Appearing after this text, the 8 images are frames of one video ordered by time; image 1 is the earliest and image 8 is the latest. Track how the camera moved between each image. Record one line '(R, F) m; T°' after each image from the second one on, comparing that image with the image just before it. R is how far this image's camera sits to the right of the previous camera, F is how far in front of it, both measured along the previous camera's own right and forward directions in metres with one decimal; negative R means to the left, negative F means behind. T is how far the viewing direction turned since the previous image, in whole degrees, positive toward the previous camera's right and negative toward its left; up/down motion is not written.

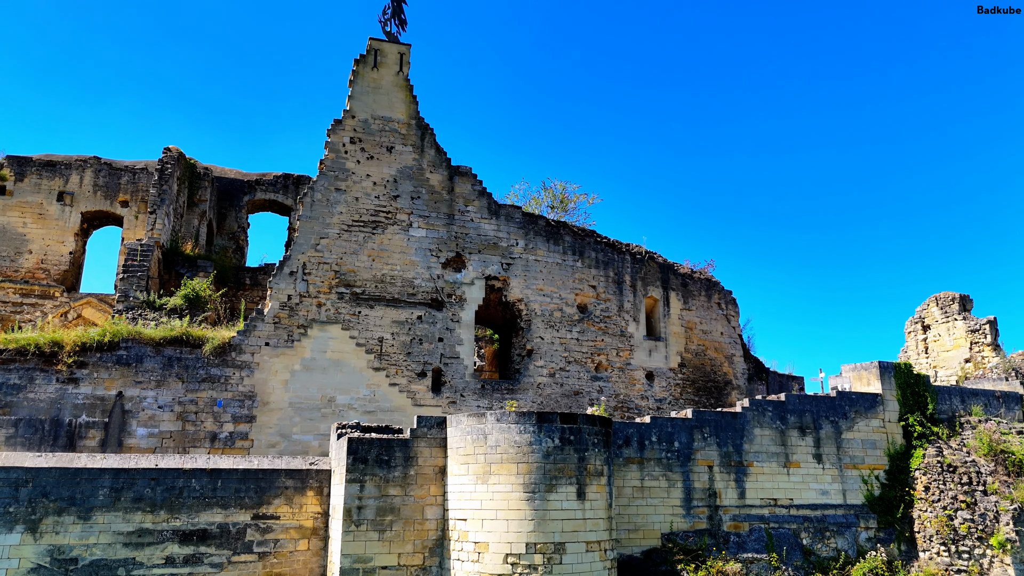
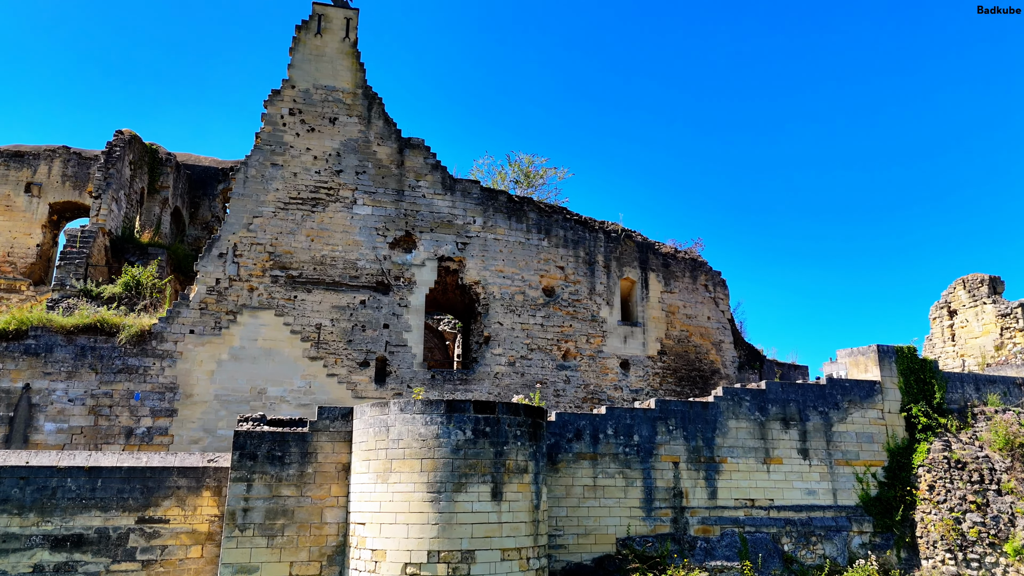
(+1.6, +1.4) m; -3°
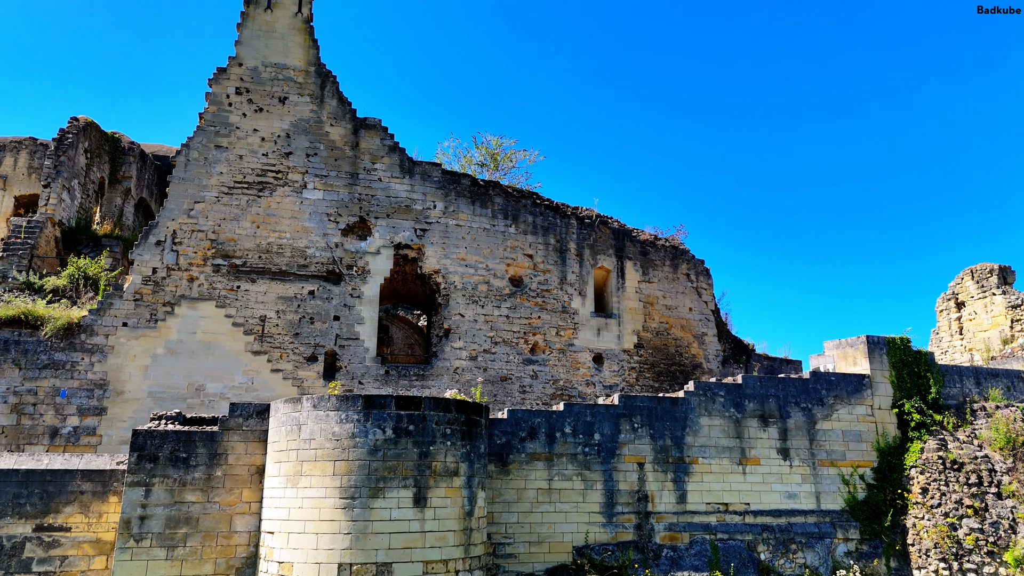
(+1.0, +1.0) m; -1°
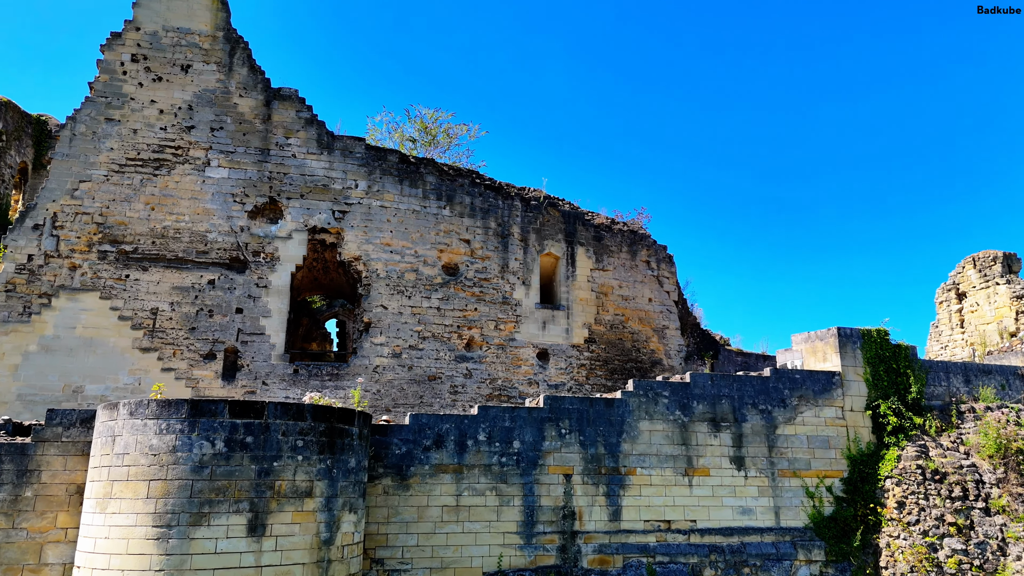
(+1.4, +1.5) m; -1°
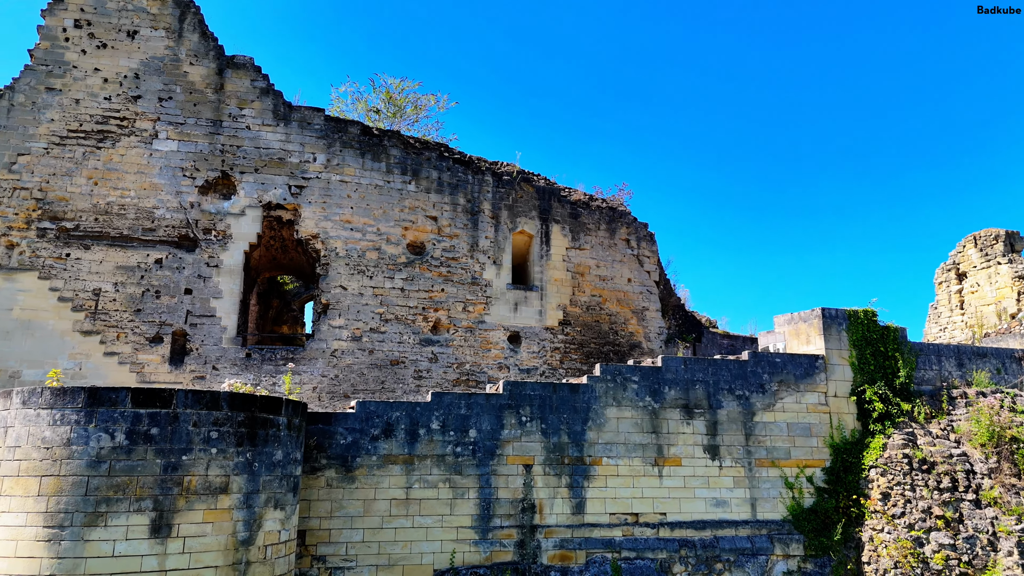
(+0.6, +0.7) m; 0°
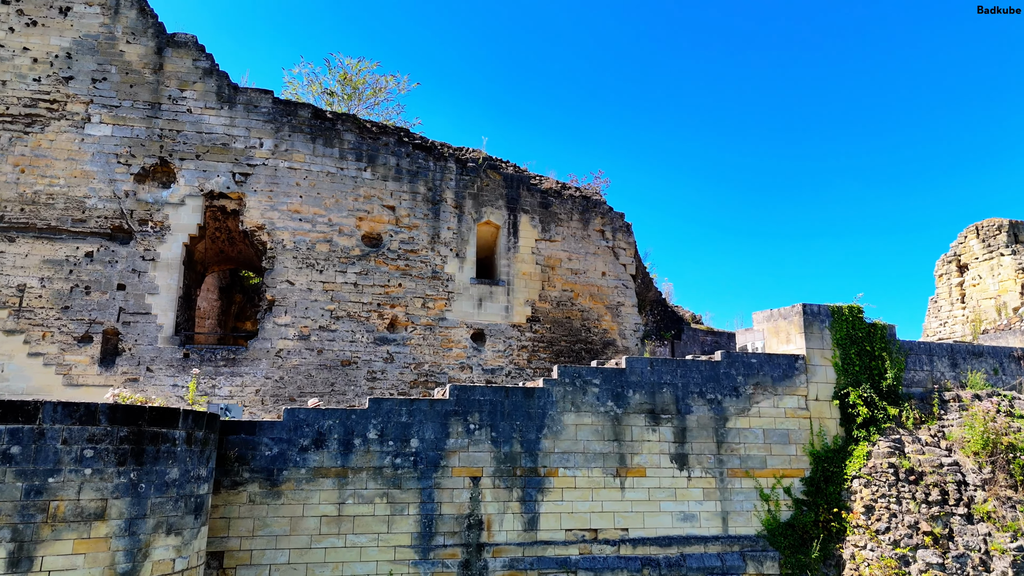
(+0.7, +0.8) m; 0°
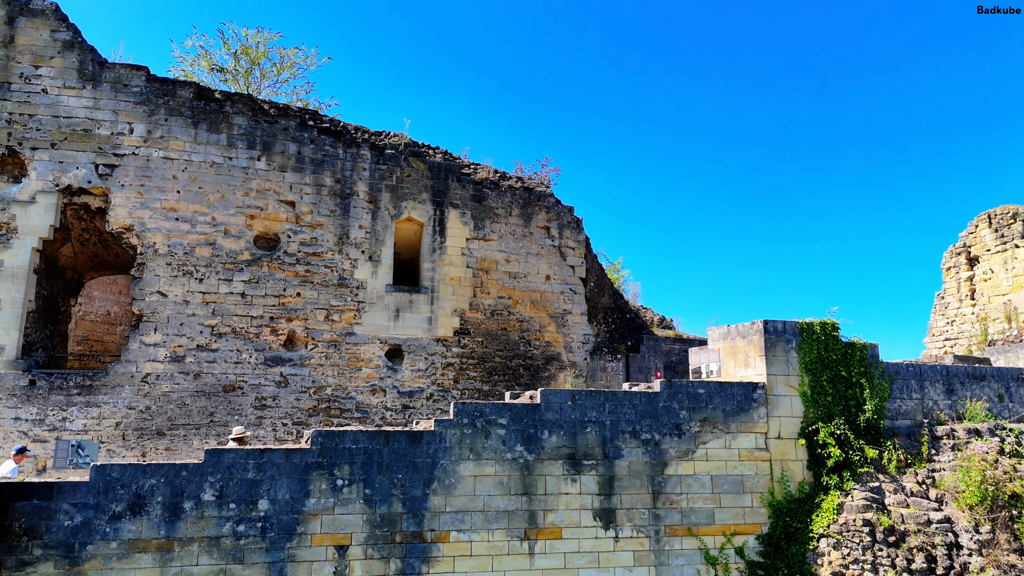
(+1.3, +1.7) m; -1°
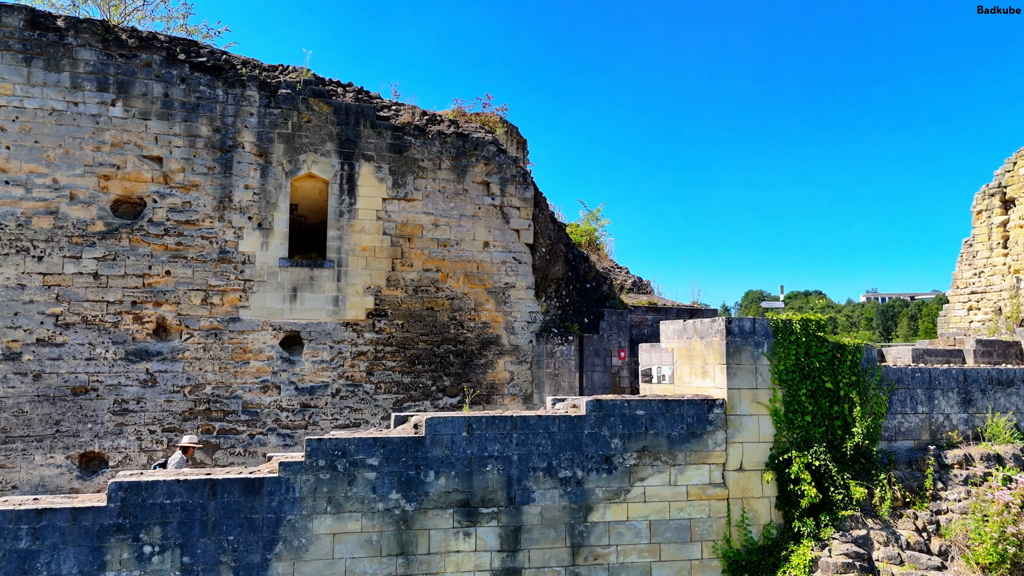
(+1.1, +1.9) m; -1°
